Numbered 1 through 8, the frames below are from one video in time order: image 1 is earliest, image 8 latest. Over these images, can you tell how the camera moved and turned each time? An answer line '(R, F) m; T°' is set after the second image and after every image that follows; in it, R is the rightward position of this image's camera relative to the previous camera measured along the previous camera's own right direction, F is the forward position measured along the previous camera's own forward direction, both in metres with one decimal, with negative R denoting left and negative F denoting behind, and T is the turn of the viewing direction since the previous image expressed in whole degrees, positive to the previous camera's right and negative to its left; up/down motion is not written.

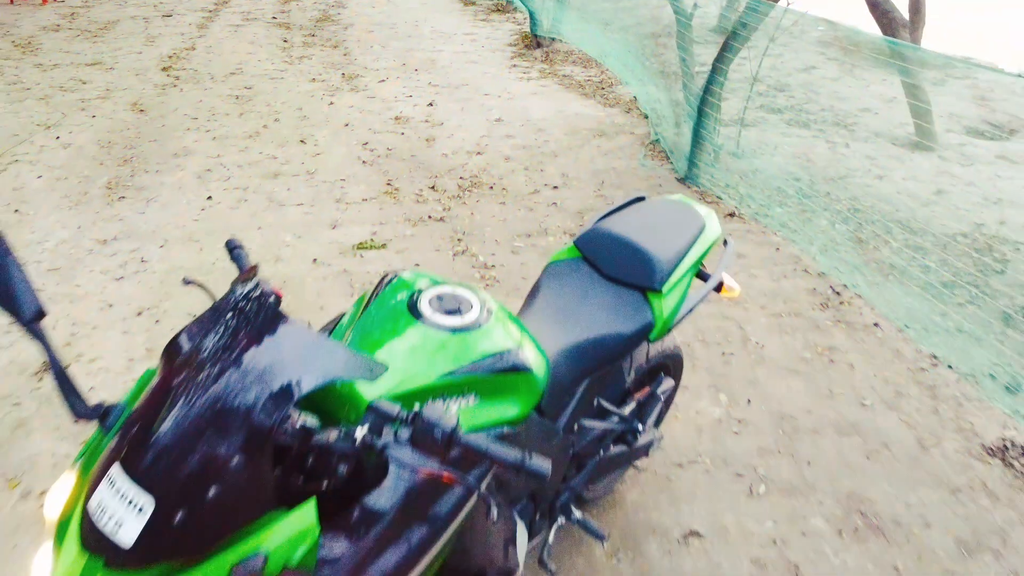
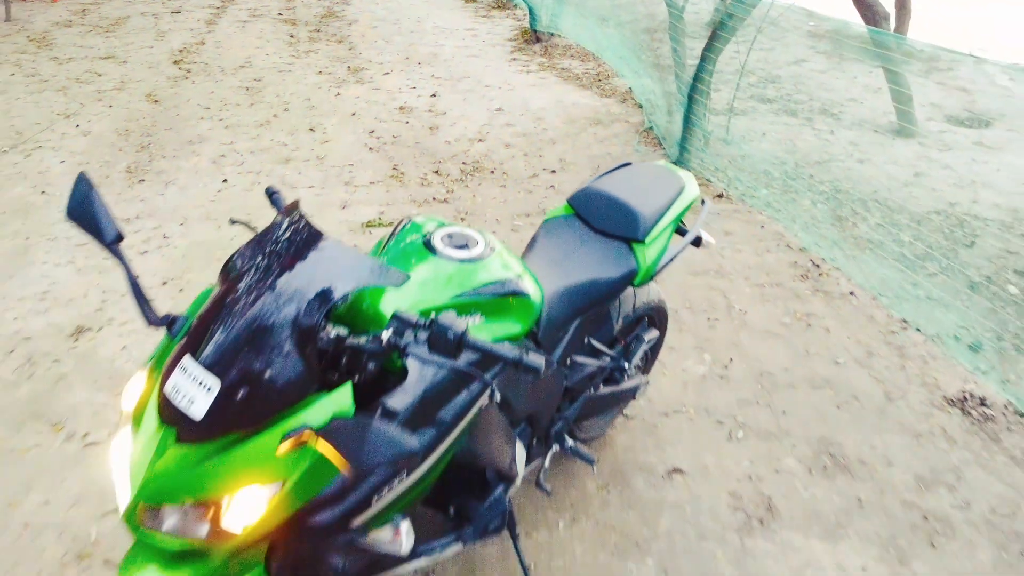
(0.0, -0.2) m; 0°
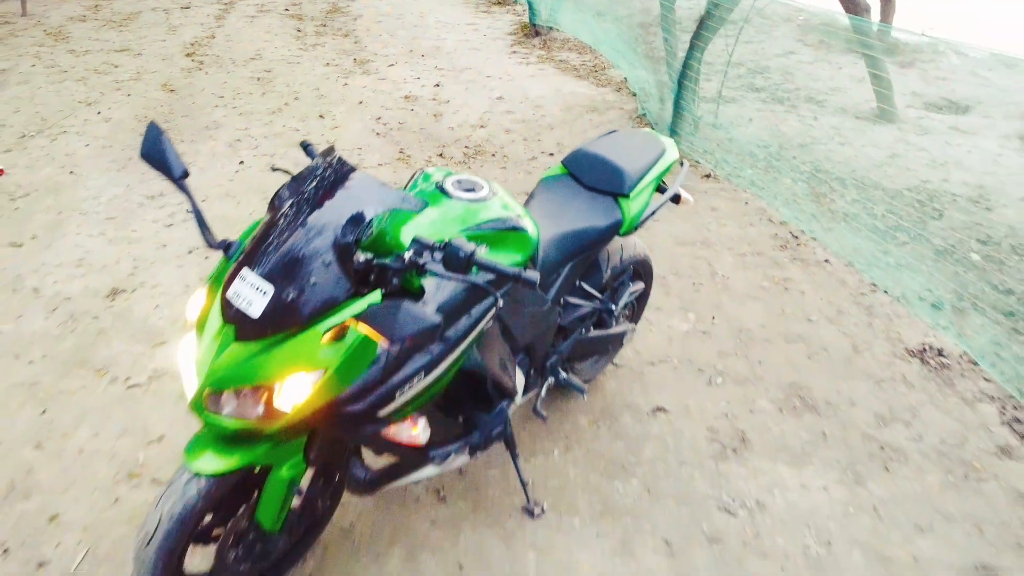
(0.0, -0.3) m; 0°
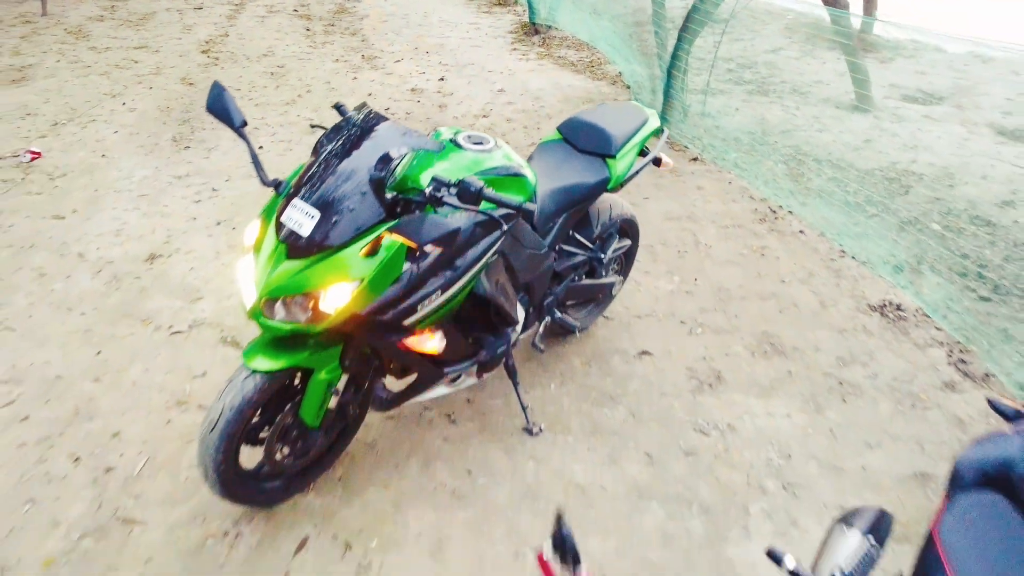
(0.0, -0.3) m; 0°
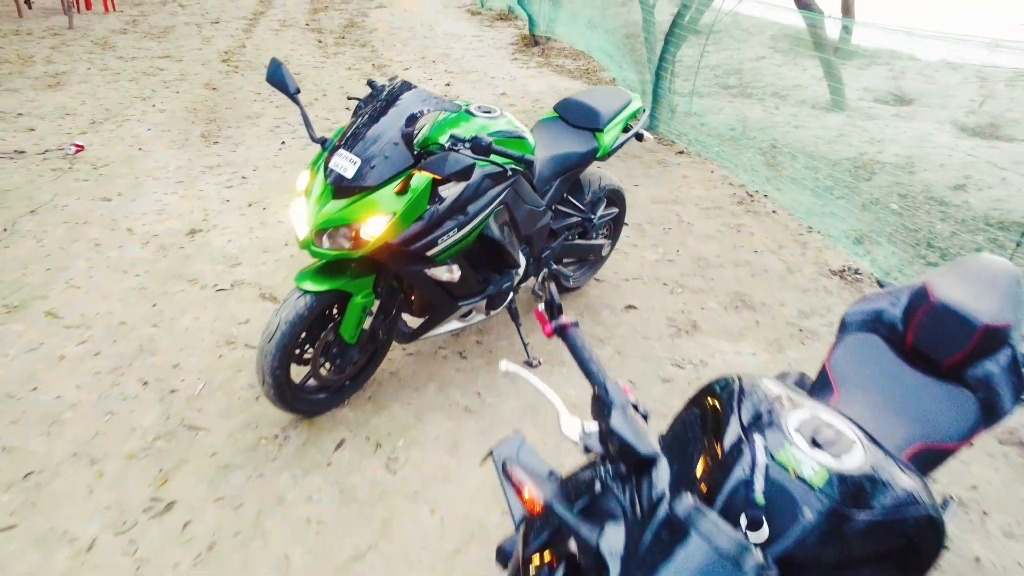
(0.0, -0.4) m; 0°
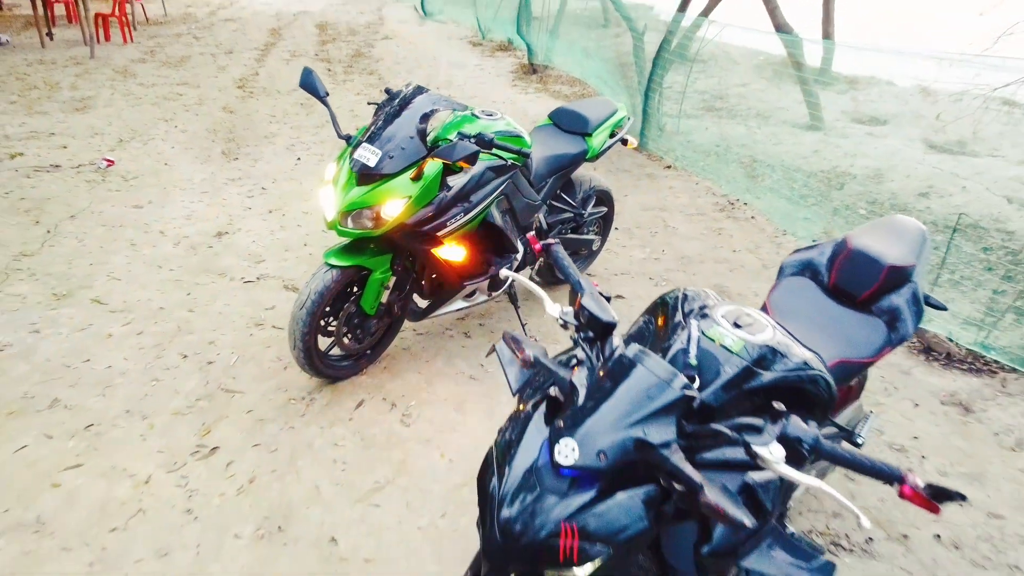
(0.0, -0.4) m; 0°
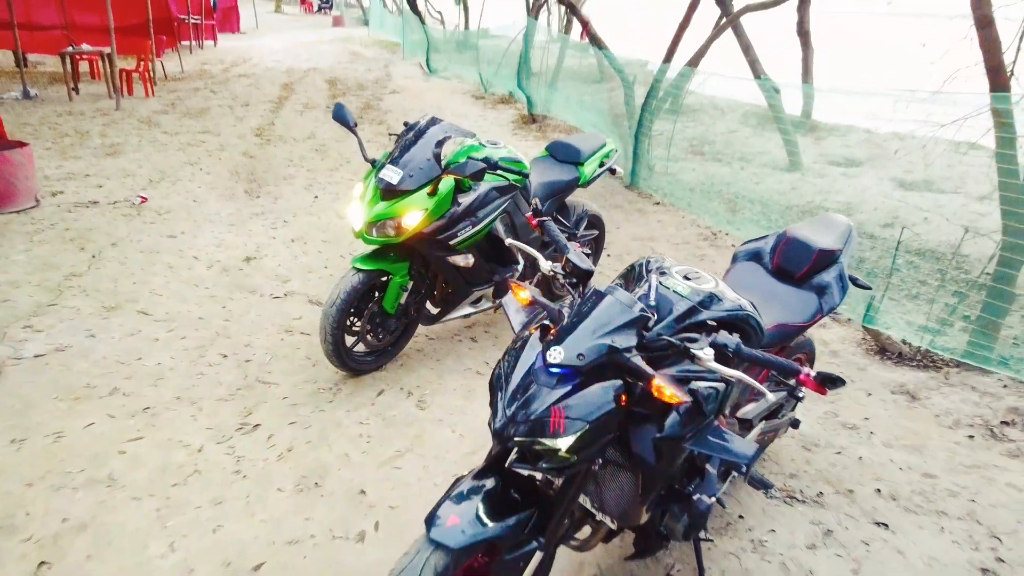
(0.0, -0.4) m; 0°
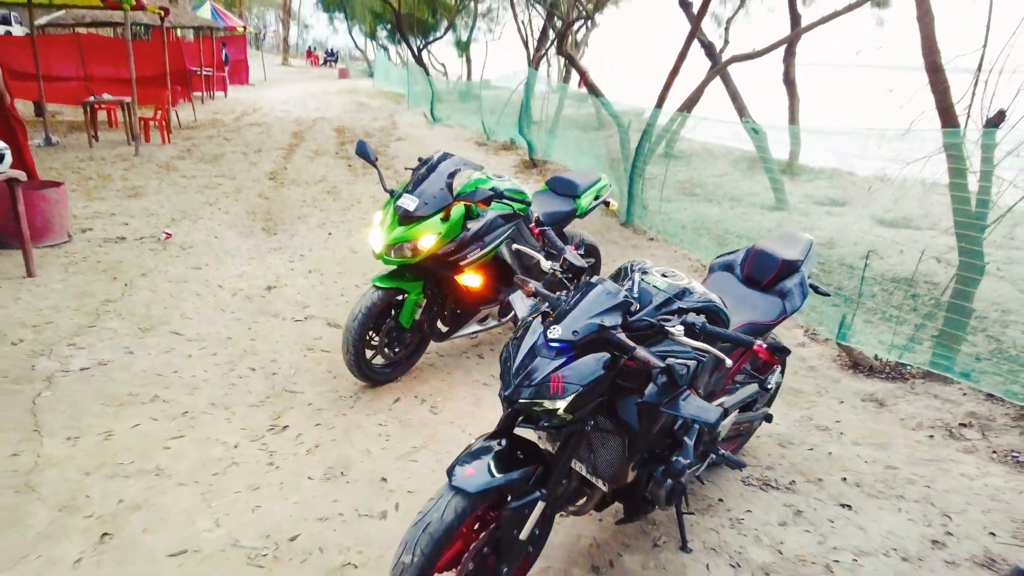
(0.0, -0.4) m; 0°
